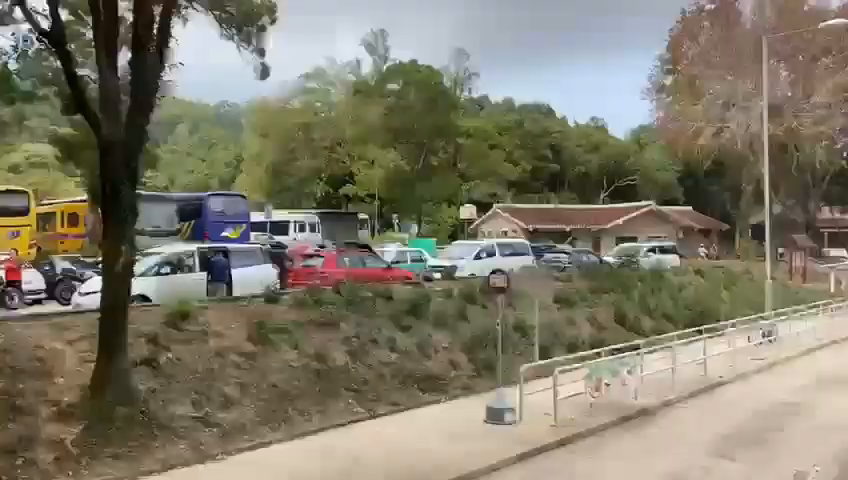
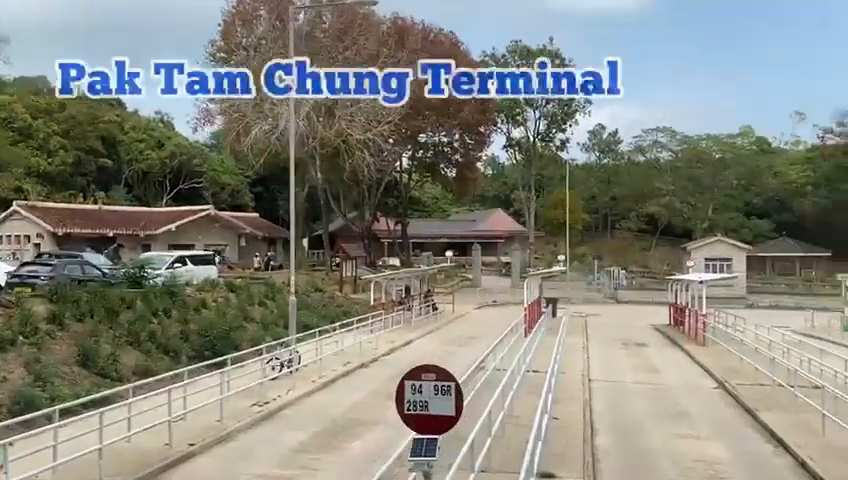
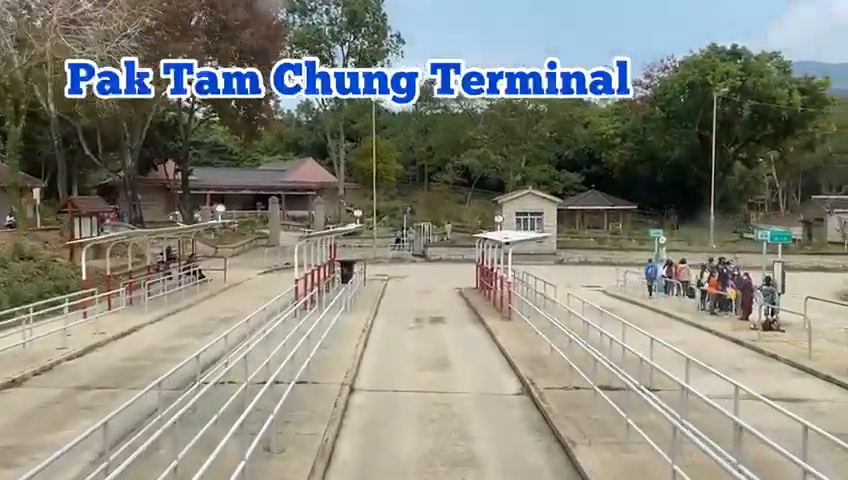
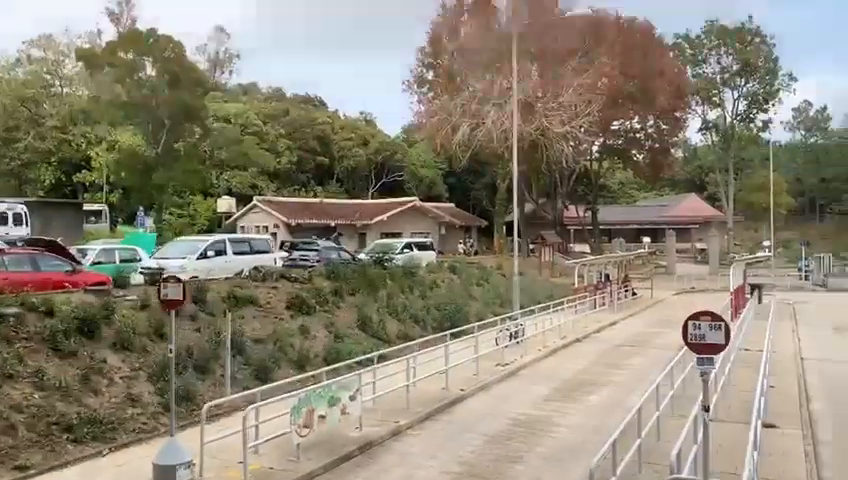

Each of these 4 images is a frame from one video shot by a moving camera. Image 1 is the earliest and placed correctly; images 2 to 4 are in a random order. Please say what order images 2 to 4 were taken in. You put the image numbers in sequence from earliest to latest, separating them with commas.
4, 2, 3
